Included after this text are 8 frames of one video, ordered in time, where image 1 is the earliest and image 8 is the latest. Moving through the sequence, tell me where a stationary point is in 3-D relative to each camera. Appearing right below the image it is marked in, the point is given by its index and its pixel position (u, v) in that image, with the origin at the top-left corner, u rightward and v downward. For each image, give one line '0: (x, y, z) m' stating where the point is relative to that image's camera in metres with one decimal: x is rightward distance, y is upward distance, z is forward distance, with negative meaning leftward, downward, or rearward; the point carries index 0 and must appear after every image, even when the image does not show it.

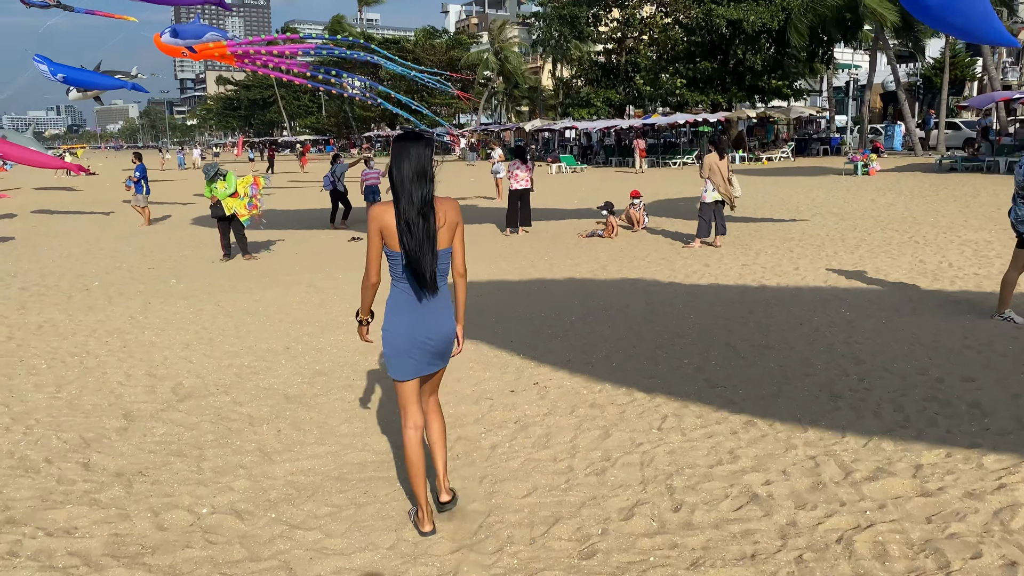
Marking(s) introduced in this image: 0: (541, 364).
0: (+0.2, -0.5, +5.5) m
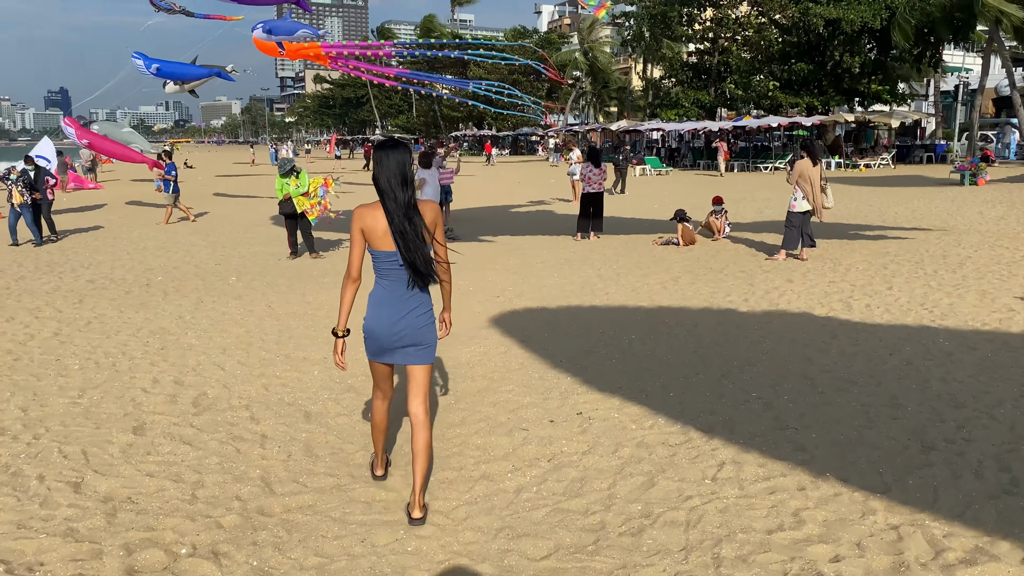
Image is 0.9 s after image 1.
0: (+0.4, -0.6, +5.0) m
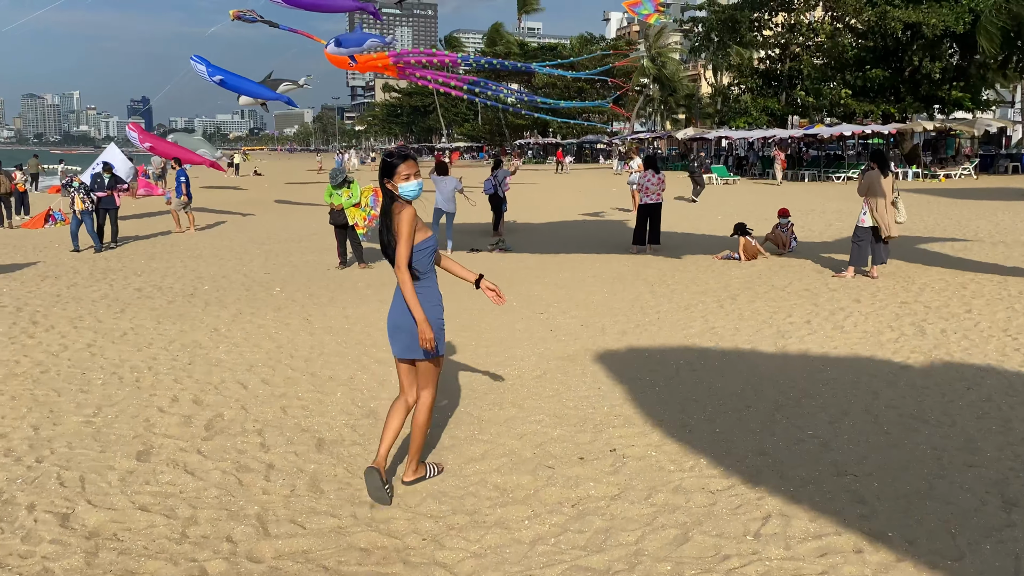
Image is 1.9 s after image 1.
0: (+0.6, -0.7, +4.5) m
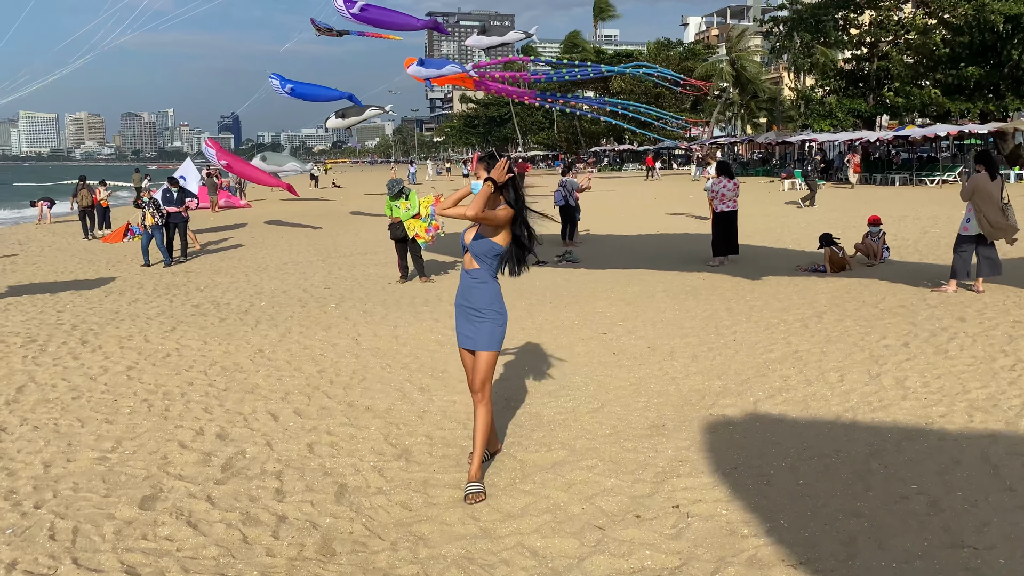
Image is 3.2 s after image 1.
0: (+0.8, -0.8, +3.9) m
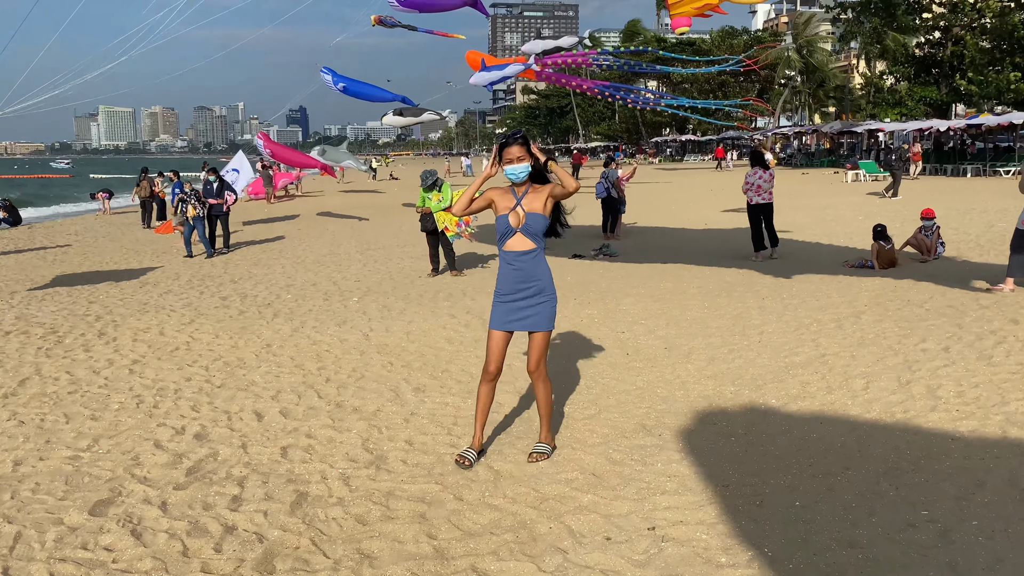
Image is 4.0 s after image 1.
0: (+0.7, -0.8, +3.6) m
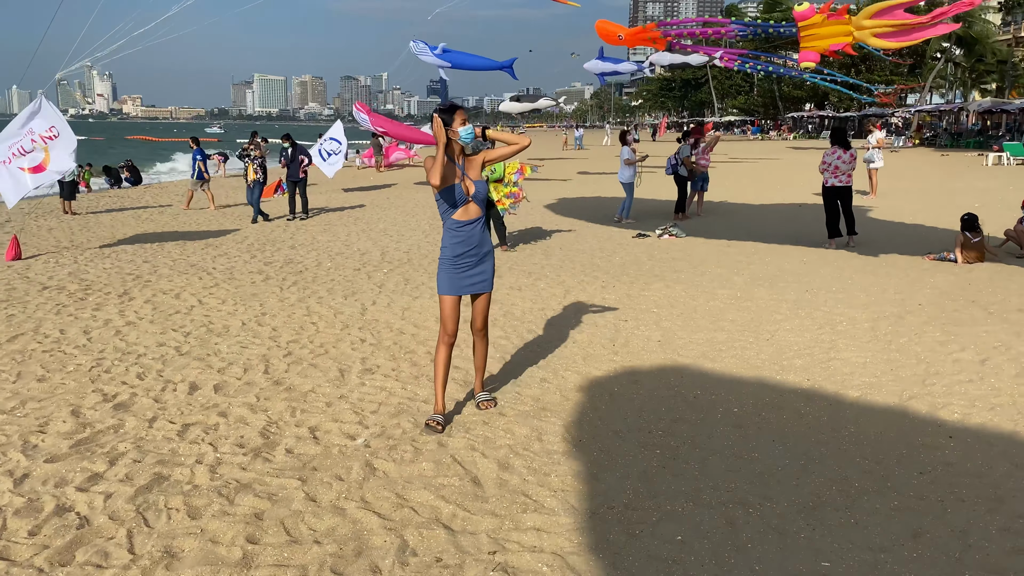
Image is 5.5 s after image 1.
0: (+0.2, -0.8, +3.2) m
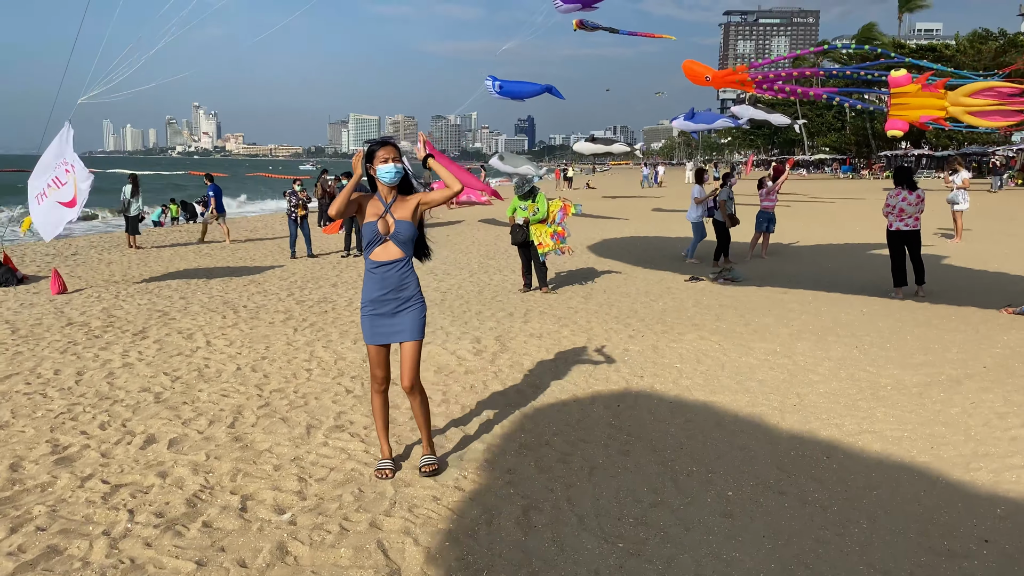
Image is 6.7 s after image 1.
0: (-0.1, -1.0, +2.6) m
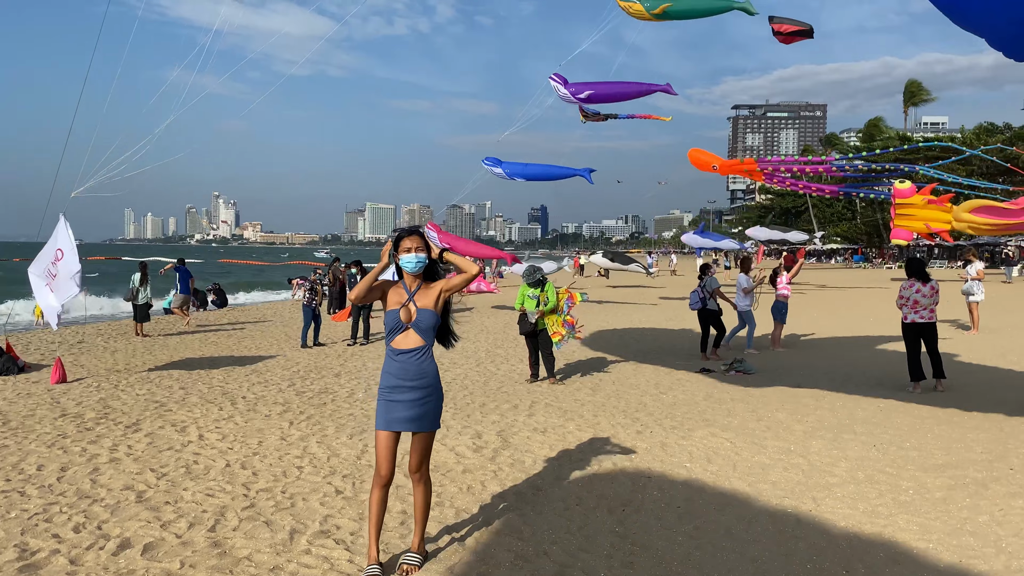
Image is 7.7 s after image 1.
0: (-0.2, -1.3, +2.4) m
